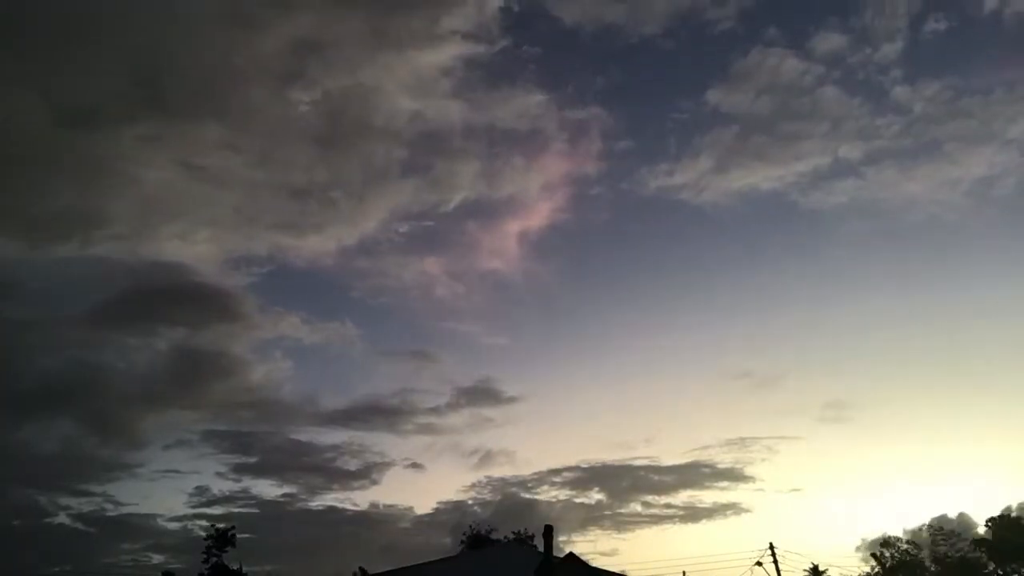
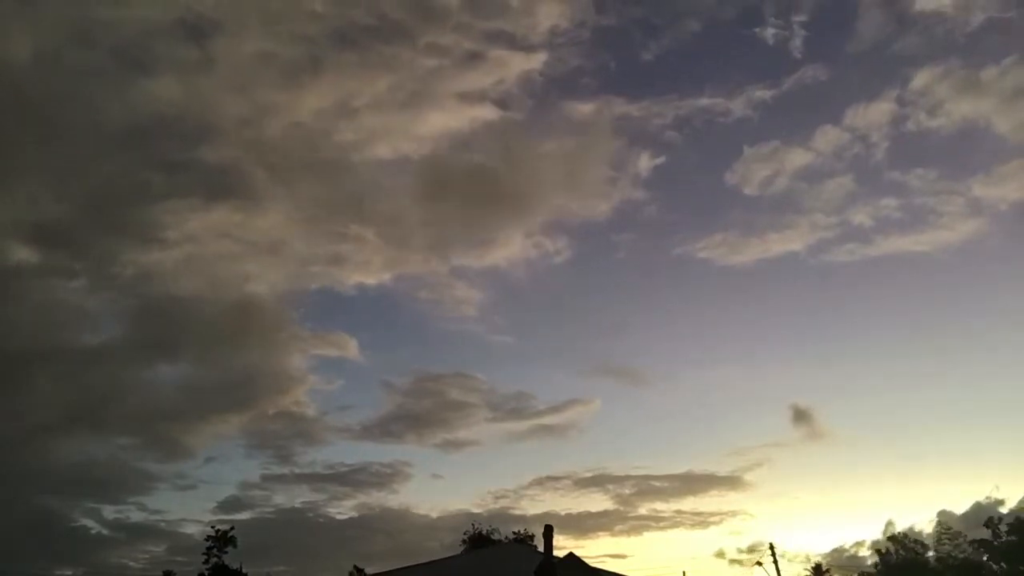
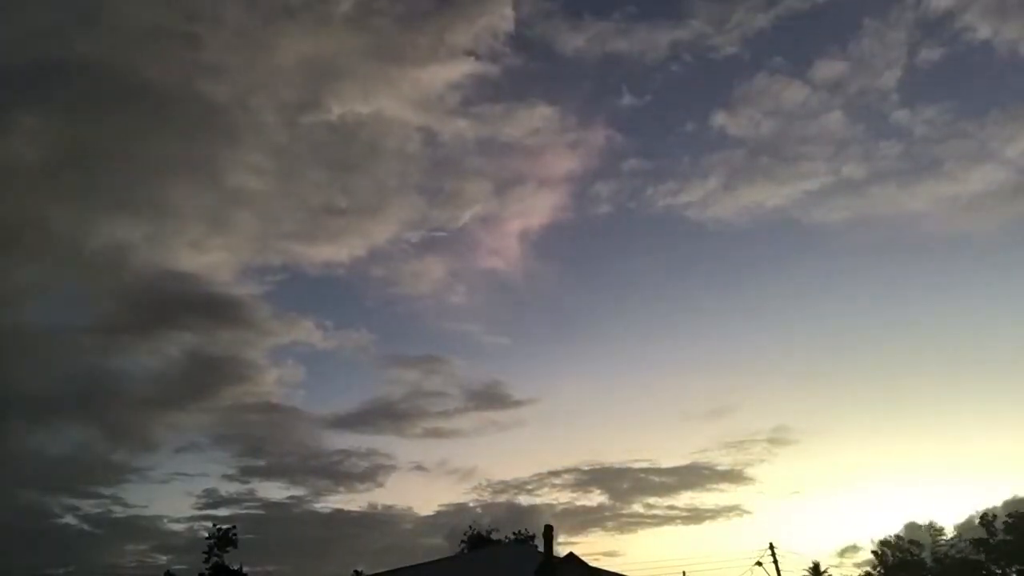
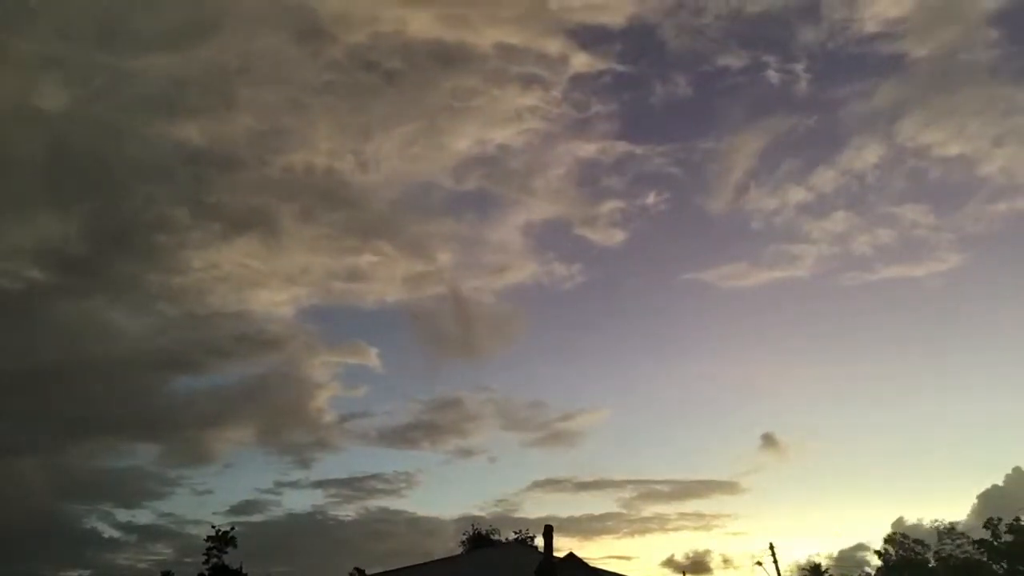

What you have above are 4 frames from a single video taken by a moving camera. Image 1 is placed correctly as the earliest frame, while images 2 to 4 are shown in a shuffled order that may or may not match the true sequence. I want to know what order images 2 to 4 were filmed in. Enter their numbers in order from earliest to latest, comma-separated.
3, 2, 4
